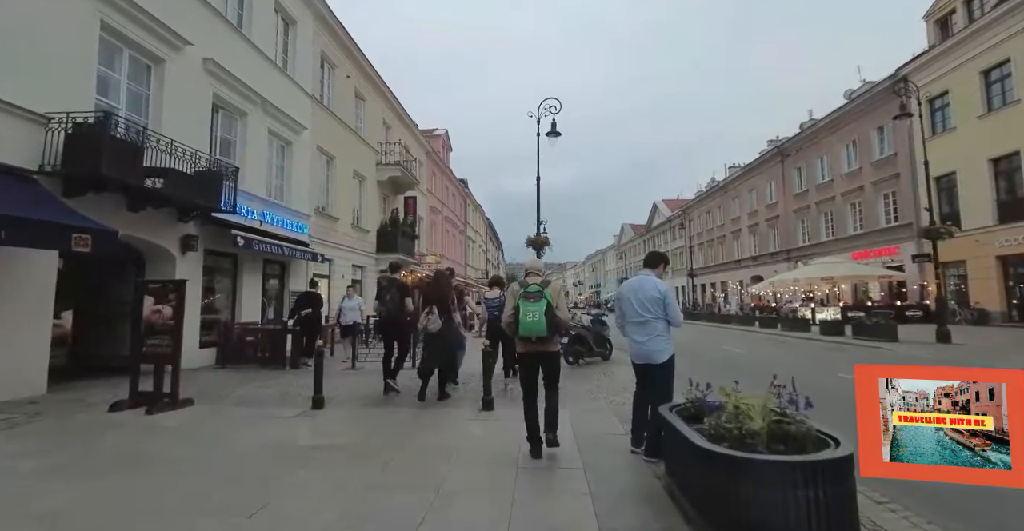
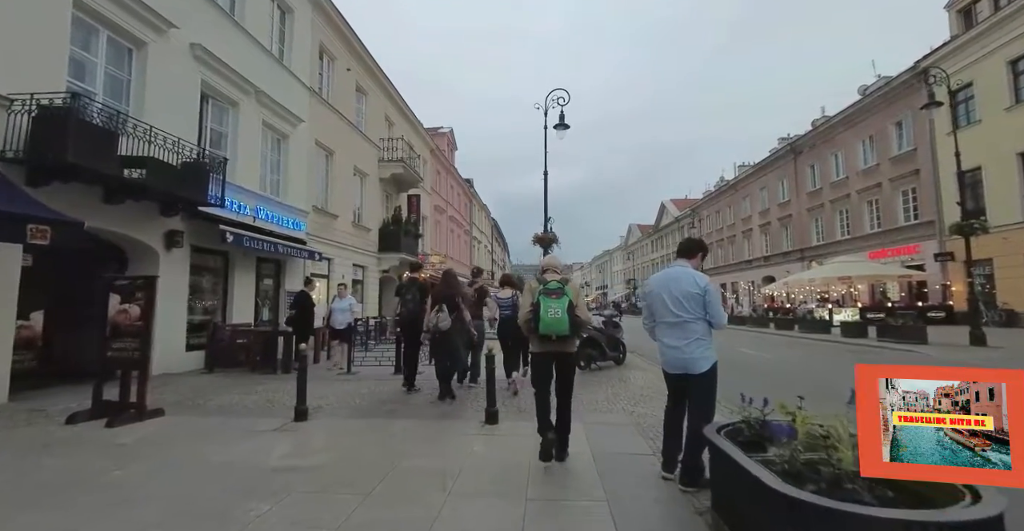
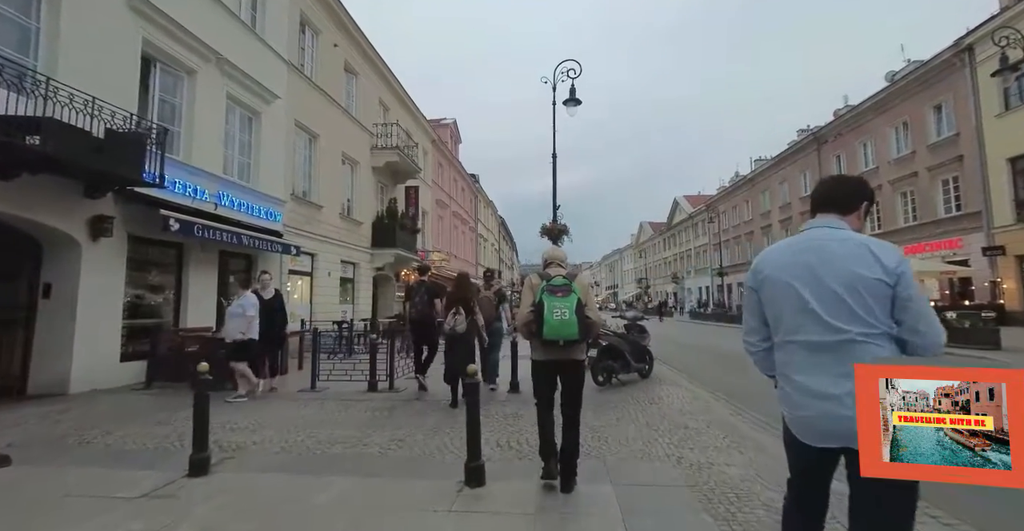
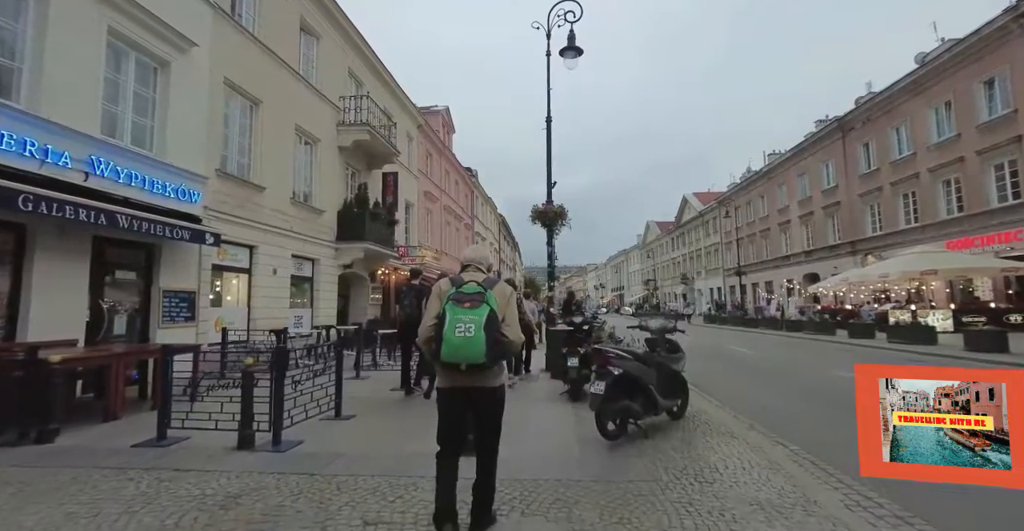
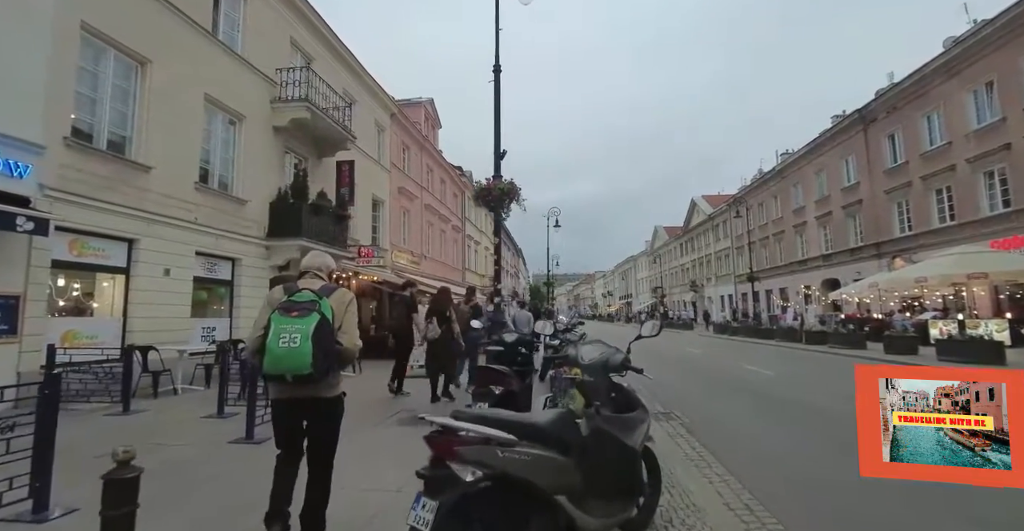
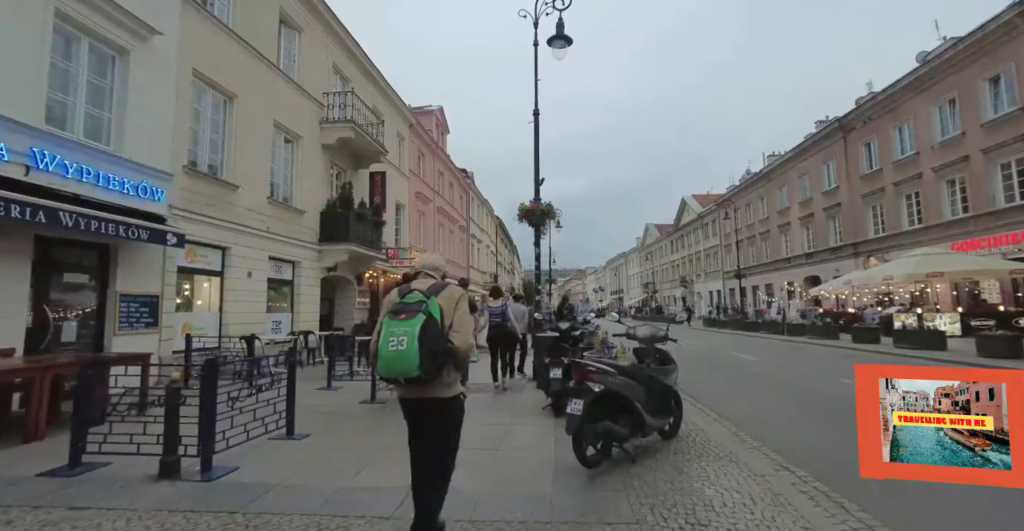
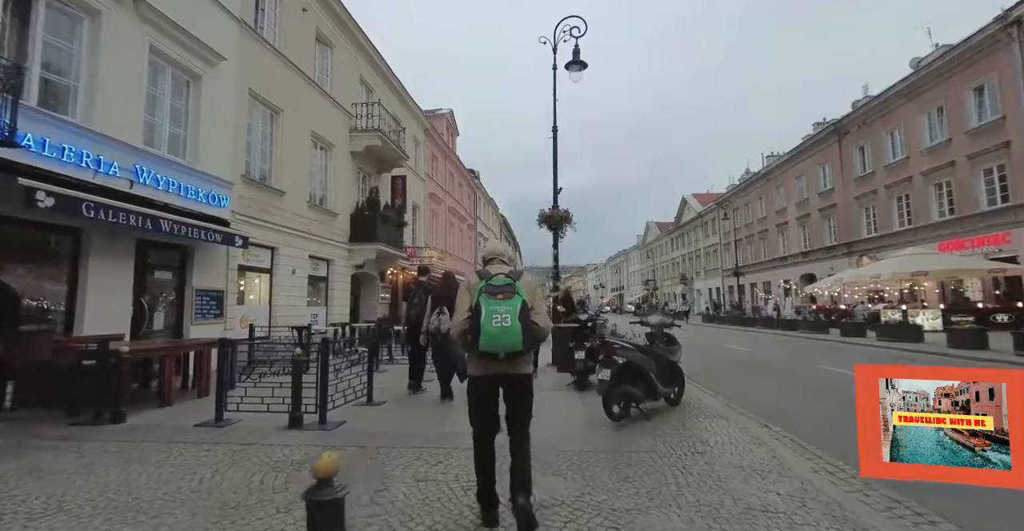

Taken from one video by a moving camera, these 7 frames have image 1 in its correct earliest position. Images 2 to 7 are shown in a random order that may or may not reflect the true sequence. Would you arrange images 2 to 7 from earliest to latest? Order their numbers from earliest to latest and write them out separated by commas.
2, 3, 7, 4, 6, 5
